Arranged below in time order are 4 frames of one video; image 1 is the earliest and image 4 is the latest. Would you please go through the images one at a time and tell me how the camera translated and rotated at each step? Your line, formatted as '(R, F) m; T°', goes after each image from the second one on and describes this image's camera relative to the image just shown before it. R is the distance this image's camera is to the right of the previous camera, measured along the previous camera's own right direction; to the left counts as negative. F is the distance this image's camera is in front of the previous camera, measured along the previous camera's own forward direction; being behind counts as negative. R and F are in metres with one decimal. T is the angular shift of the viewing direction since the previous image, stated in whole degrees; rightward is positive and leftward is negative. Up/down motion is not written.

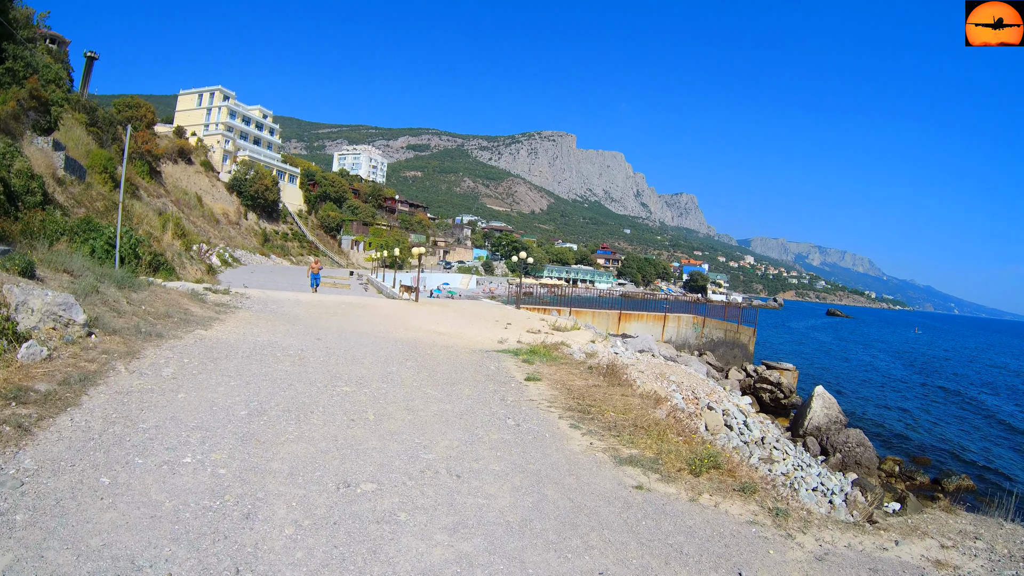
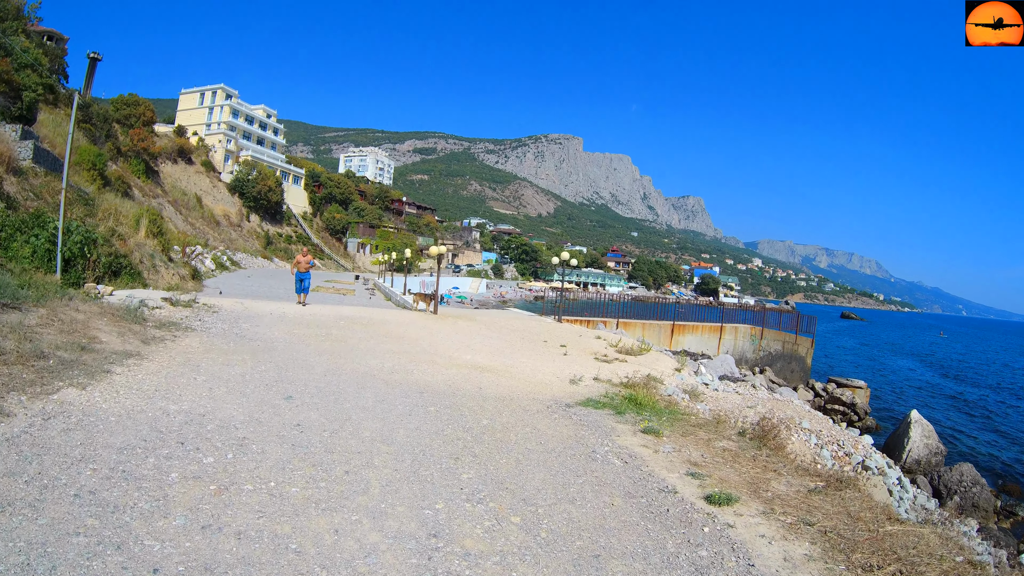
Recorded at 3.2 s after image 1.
(-1.3, +4.3) m; -1°
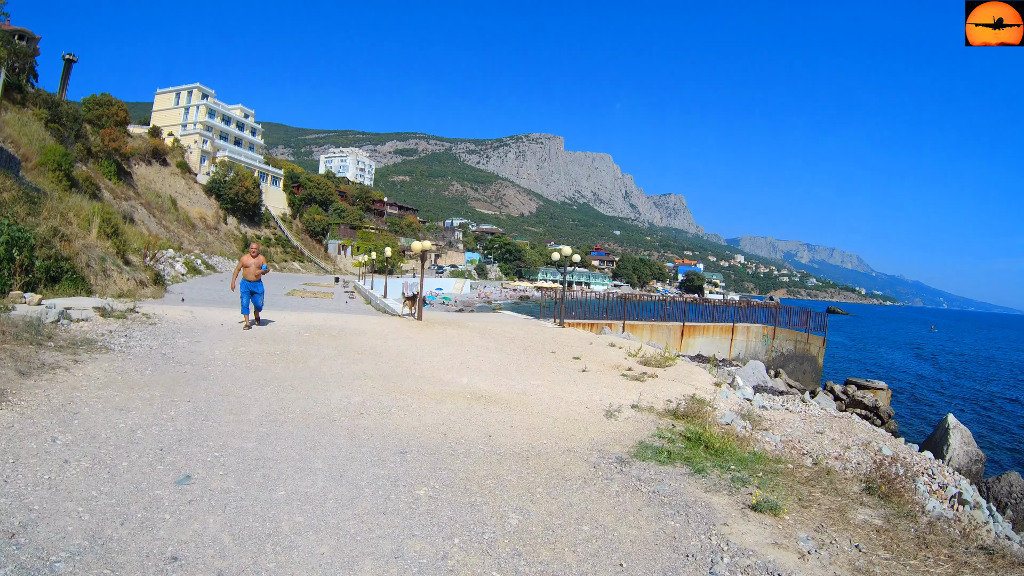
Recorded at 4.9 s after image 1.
(-0.4, +2.2) m; +2°
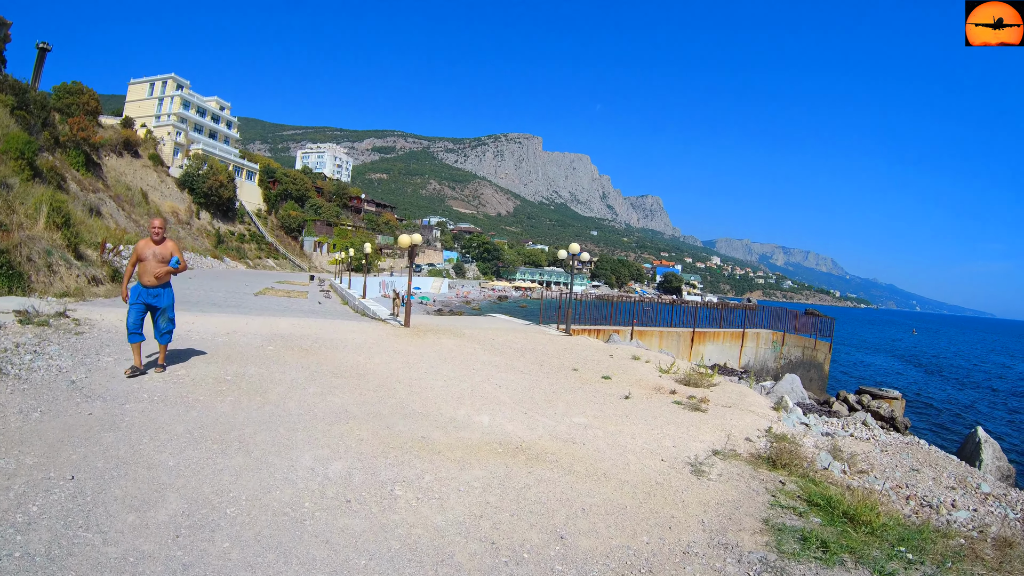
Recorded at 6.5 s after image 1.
(-0.7, +1.8) m; +2°
